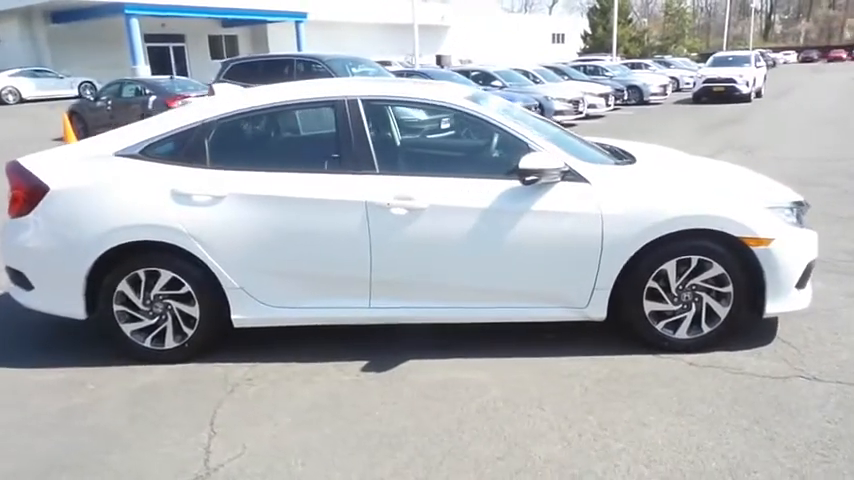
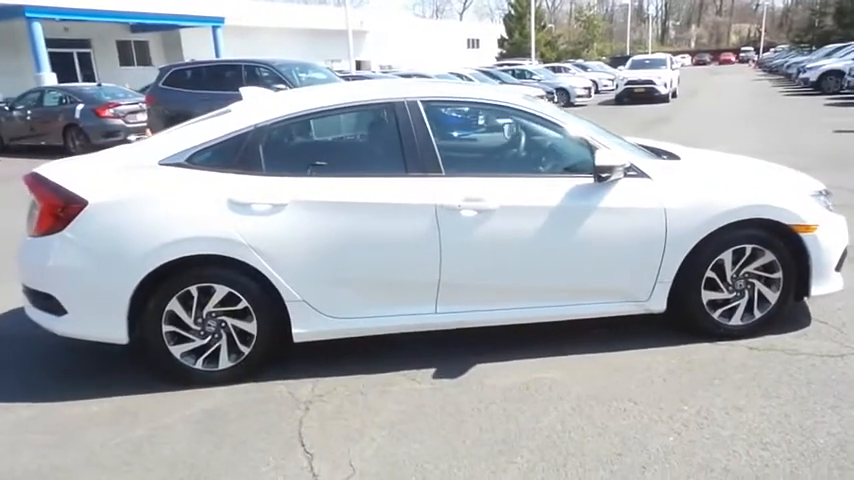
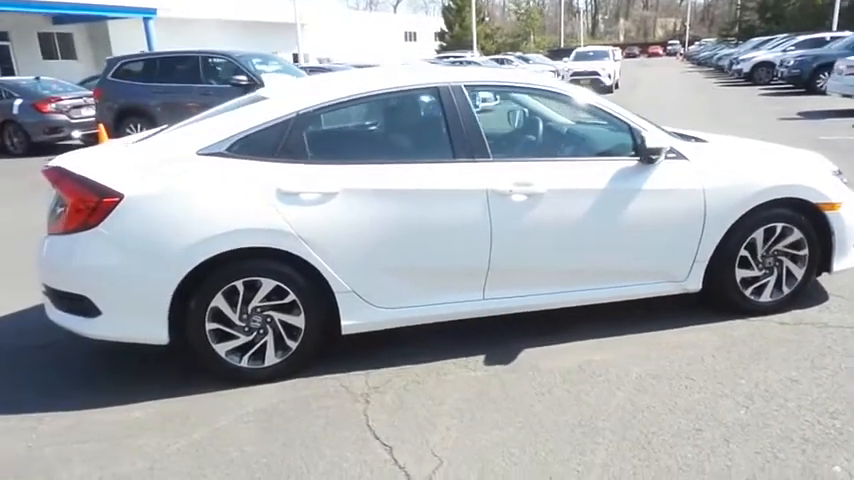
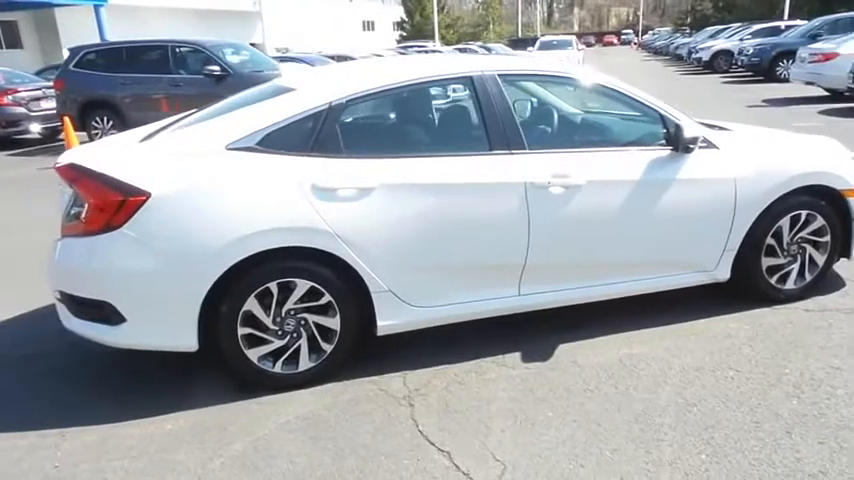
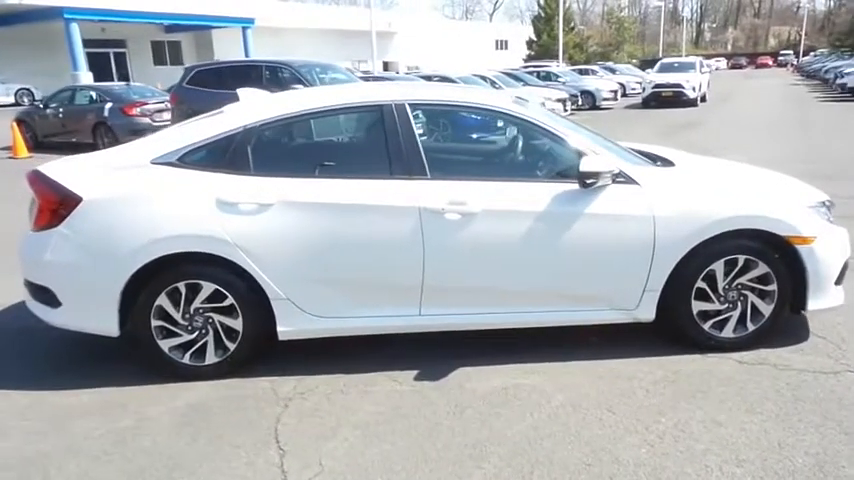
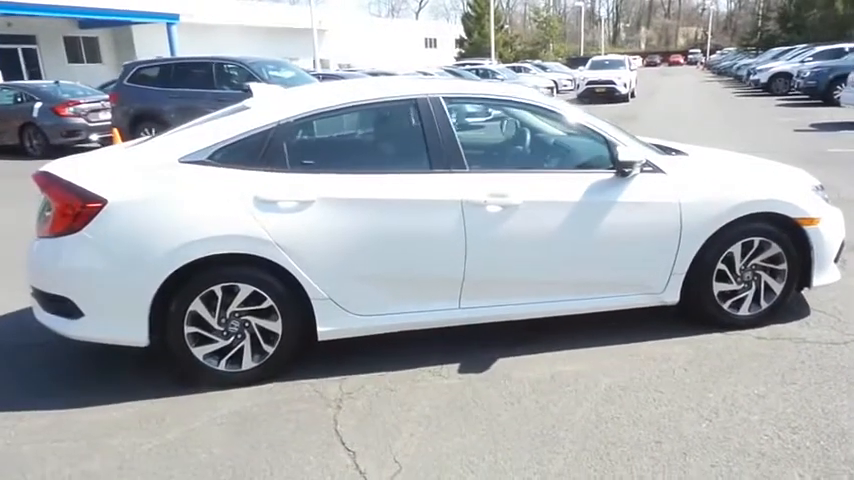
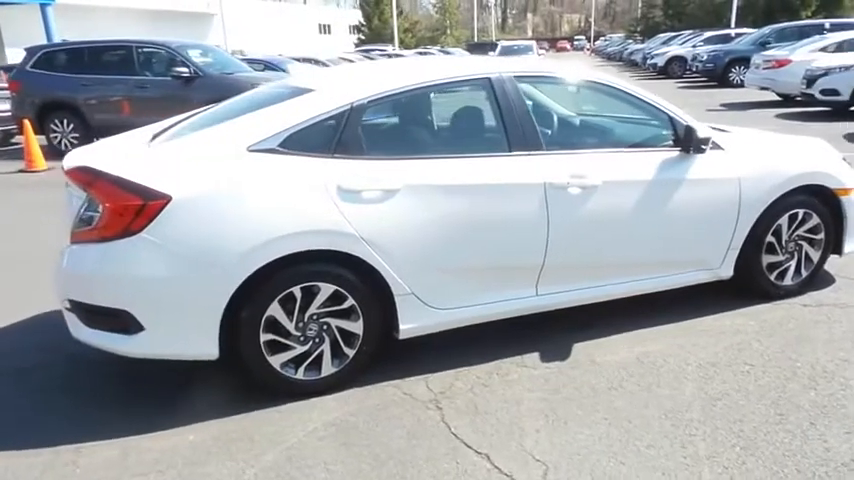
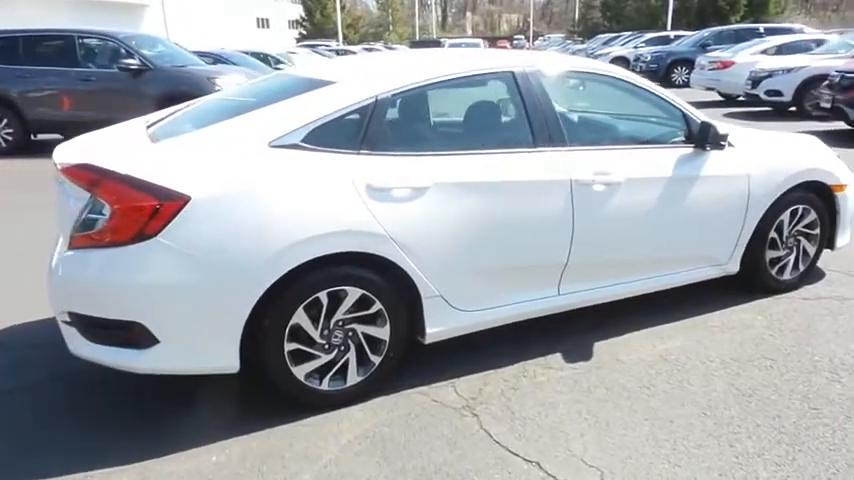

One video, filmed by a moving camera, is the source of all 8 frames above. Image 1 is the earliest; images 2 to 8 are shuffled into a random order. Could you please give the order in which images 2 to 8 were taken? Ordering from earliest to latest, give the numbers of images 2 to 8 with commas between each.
5, 2, 6, 3, 4, 7, 8
